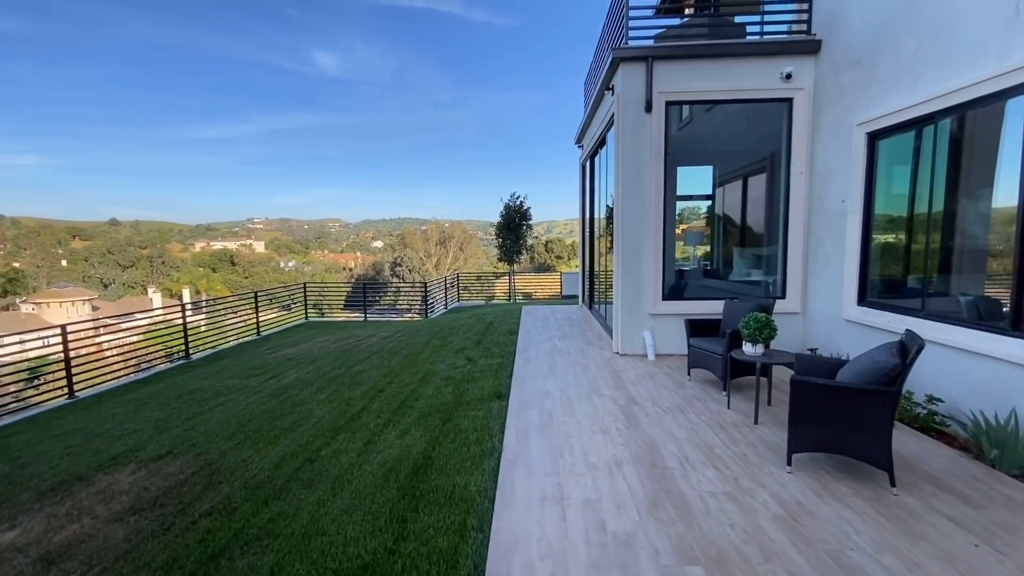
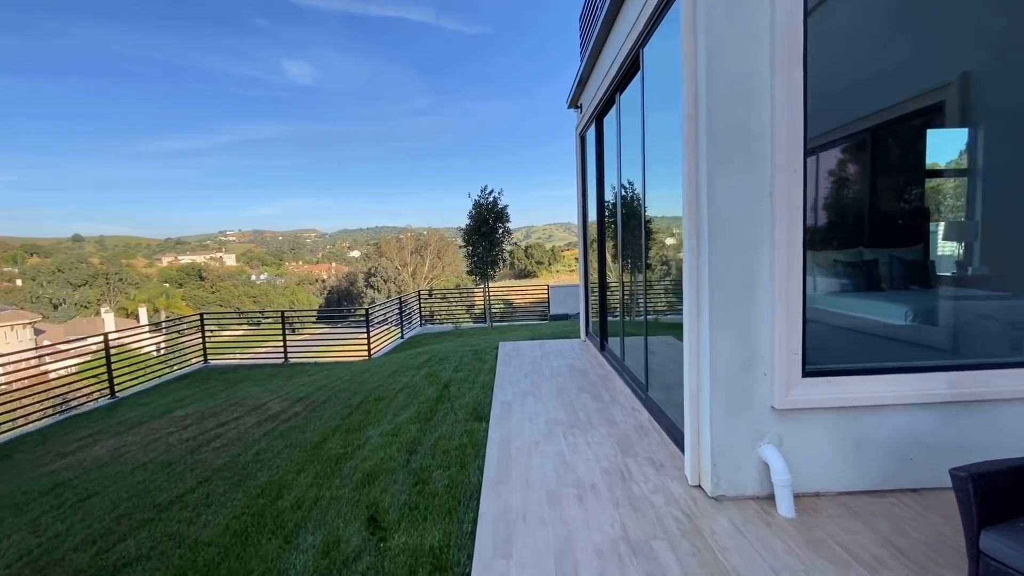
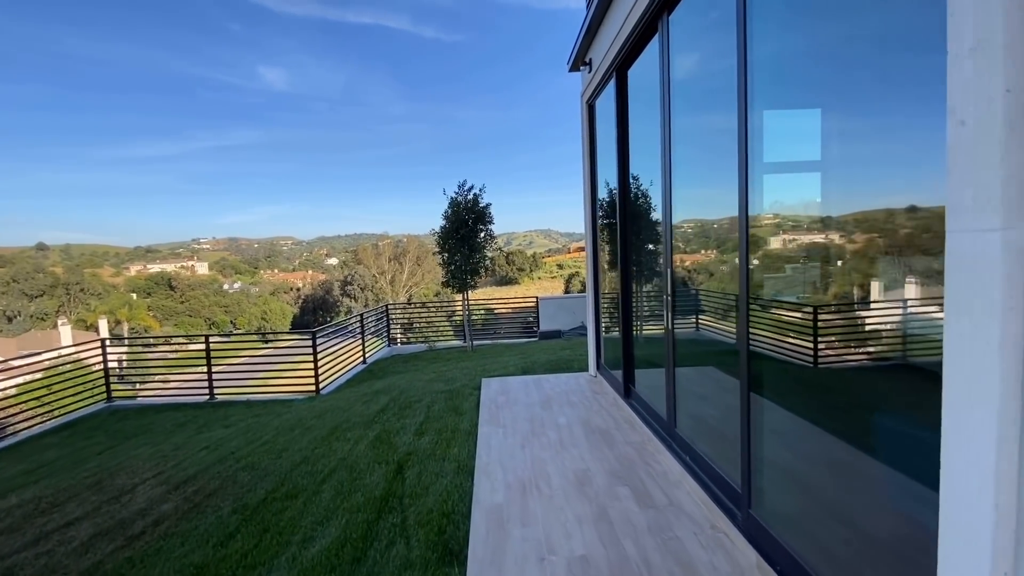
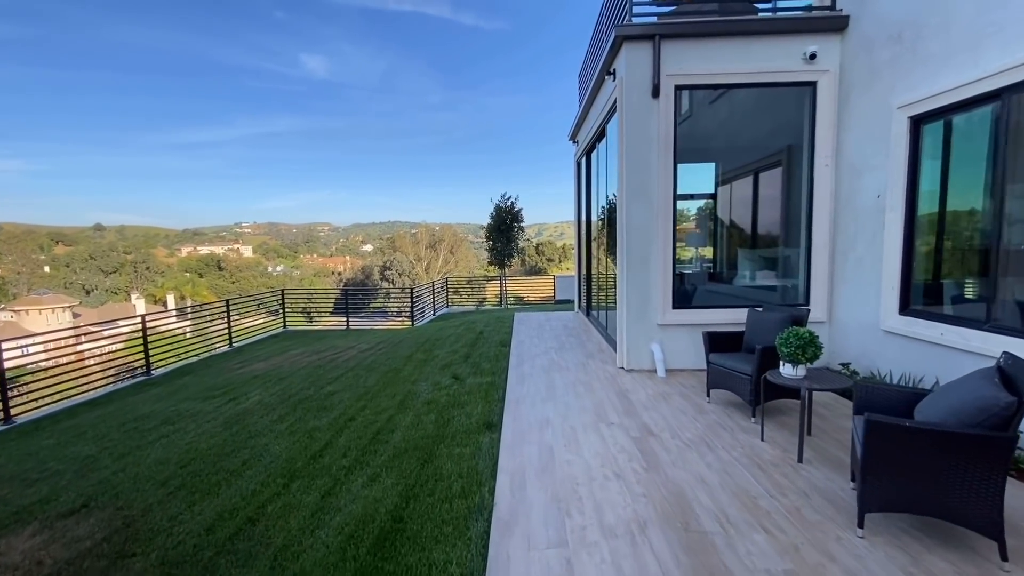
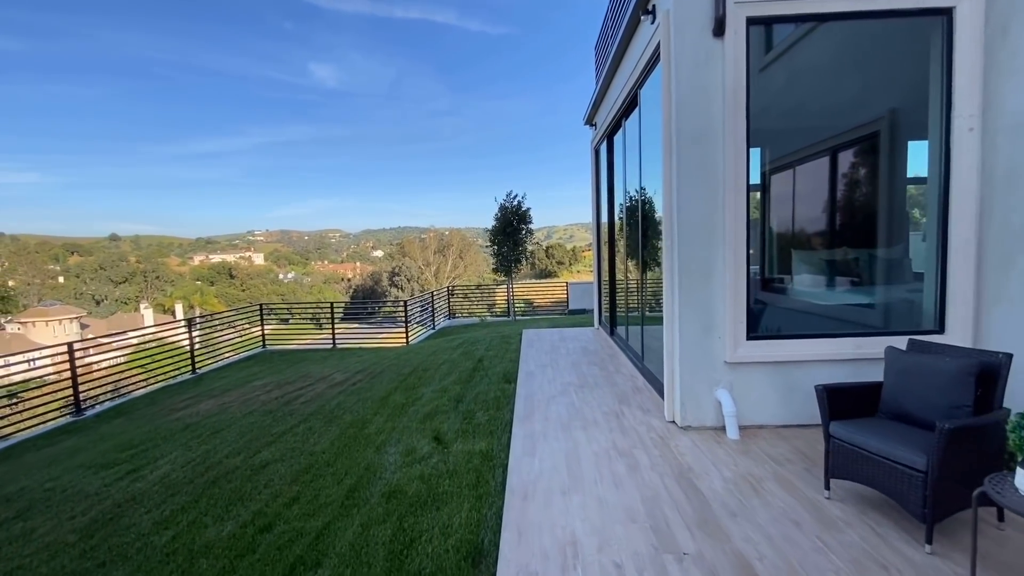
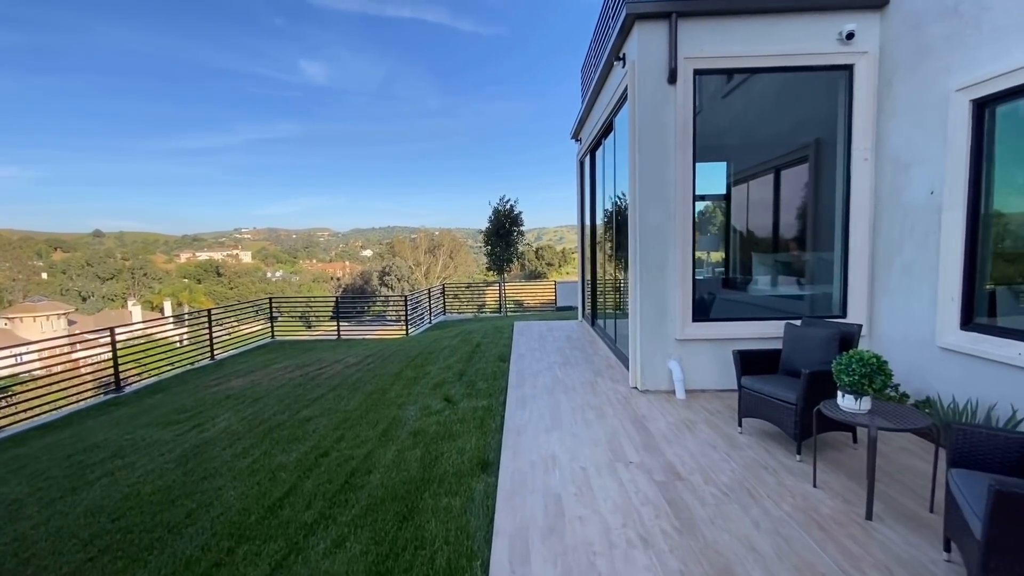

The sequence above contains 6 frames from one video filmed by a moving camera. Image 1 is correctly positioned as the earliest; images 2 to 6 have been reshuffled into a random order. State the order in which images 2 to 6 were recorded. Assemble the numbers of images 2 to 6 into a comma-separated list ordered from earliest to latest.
4, 6, 5, 2, 3
